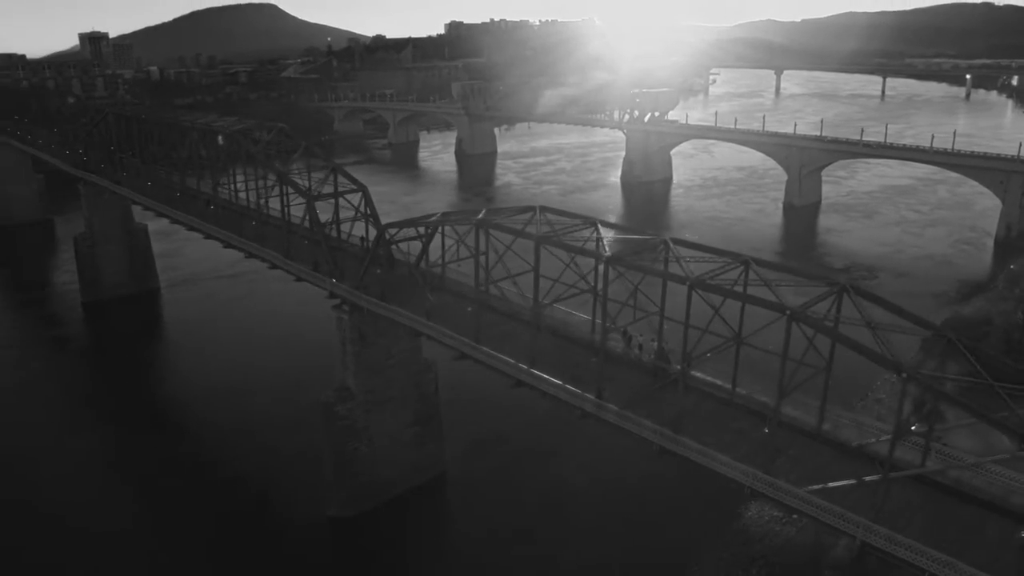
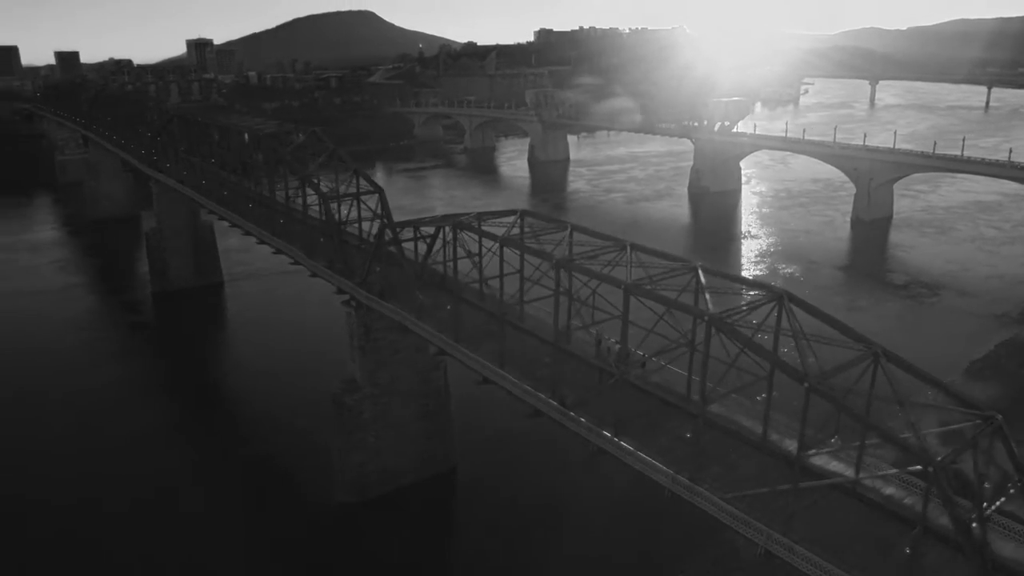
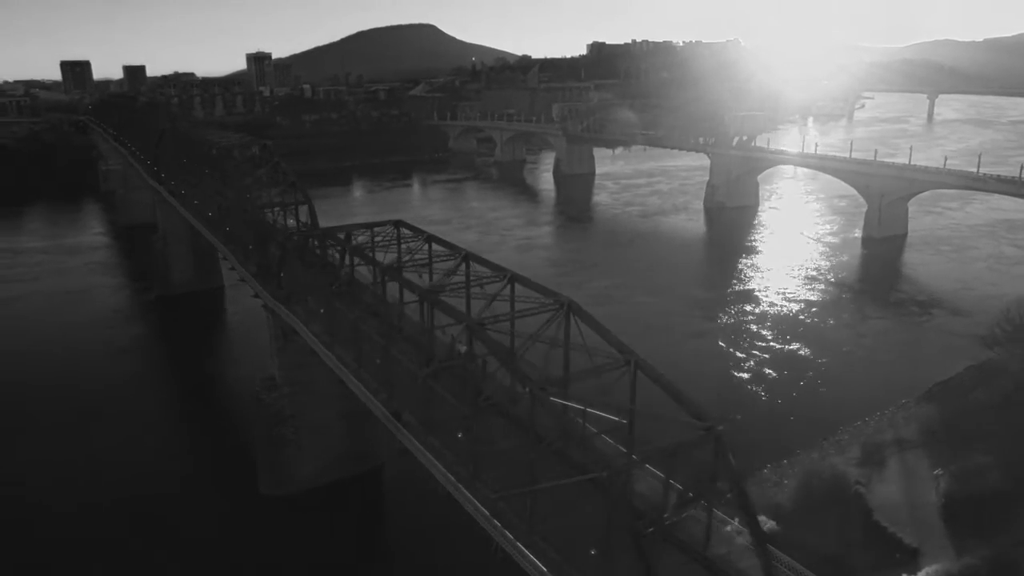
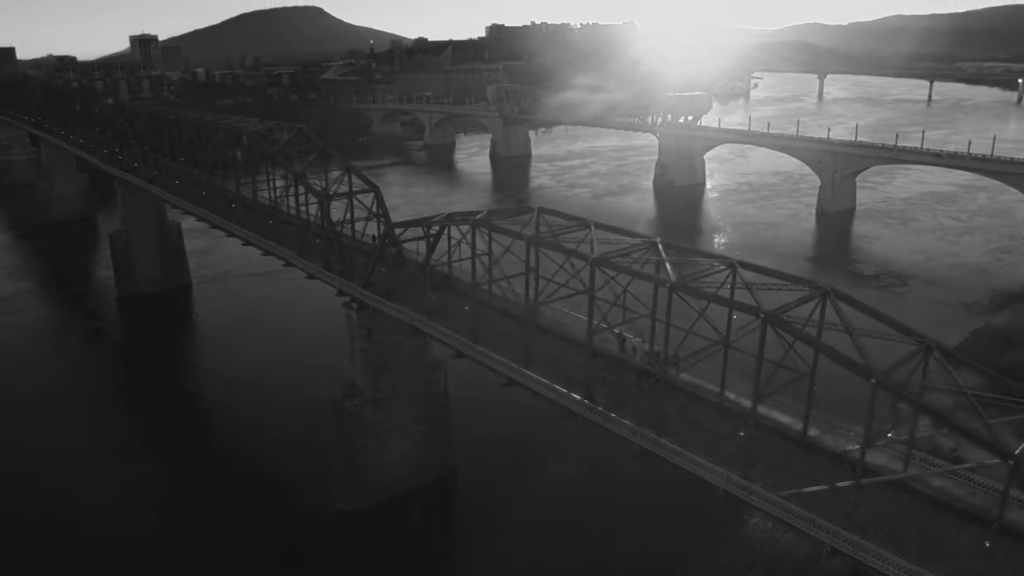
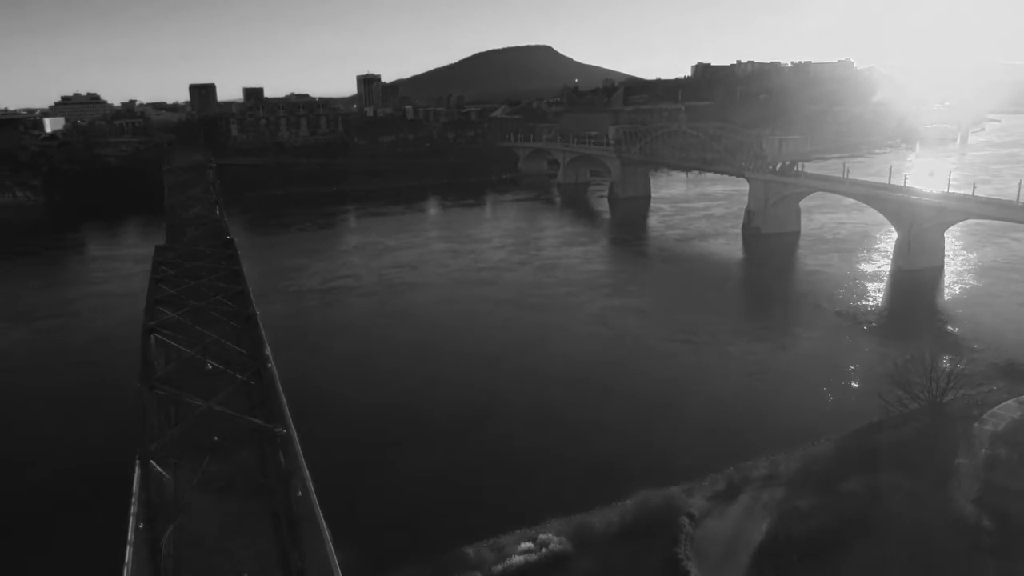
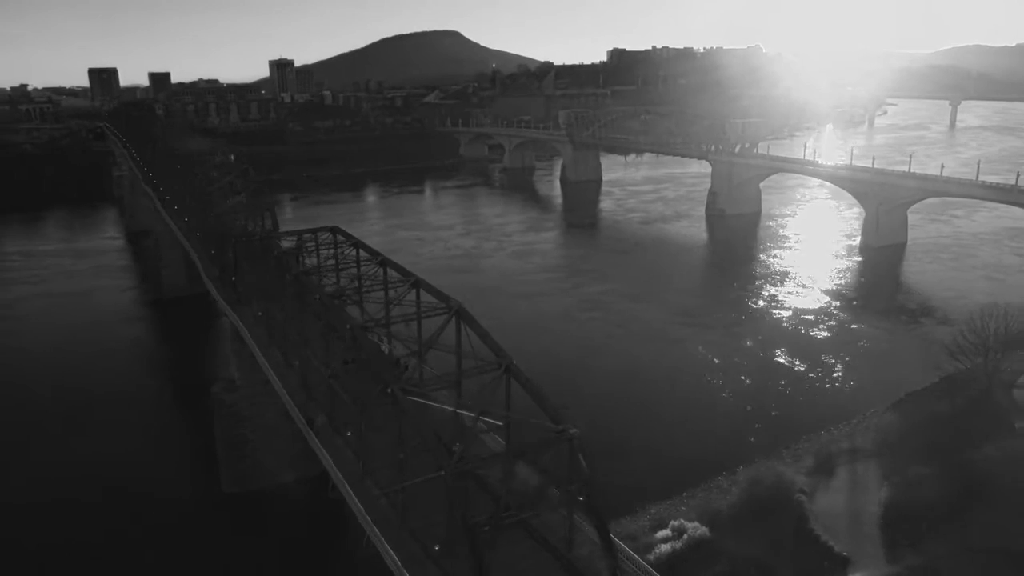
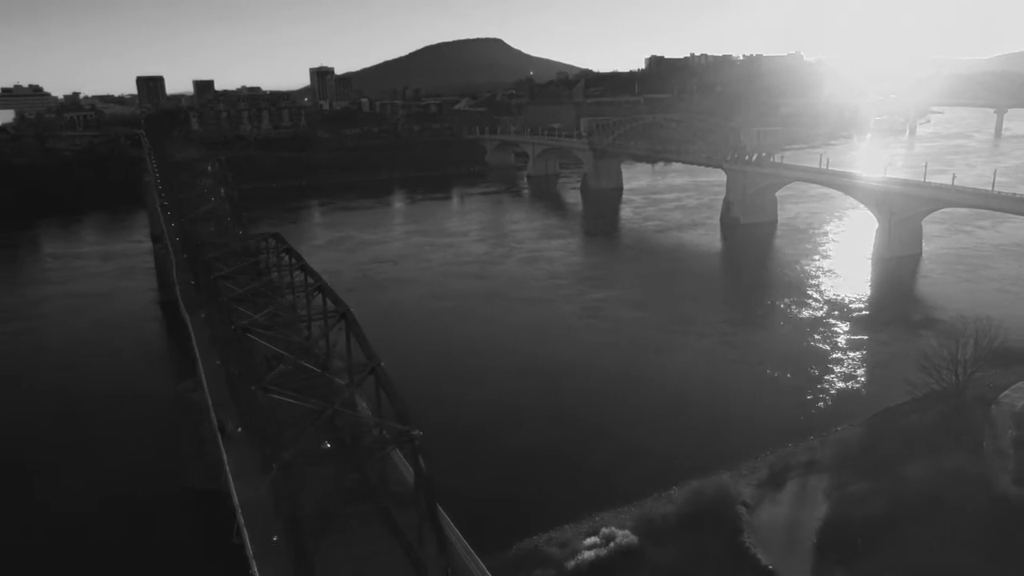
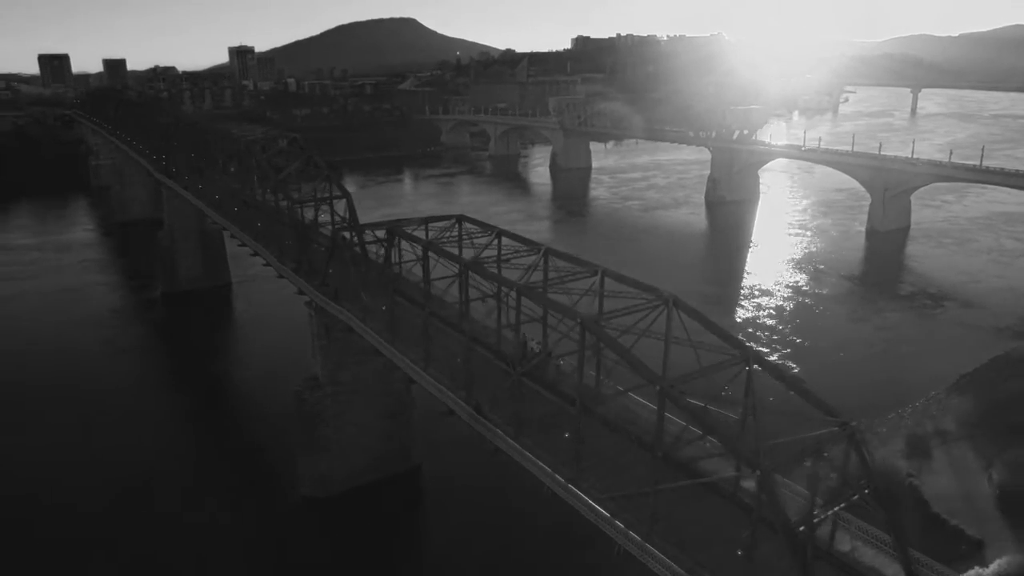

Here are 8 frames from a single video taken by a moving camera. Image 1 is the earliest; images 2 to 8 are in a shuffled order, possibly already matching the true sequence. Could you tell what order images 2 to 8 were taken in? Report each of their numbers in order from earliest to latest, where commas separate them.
4, 2, 8, 3, 6, 7, 5
